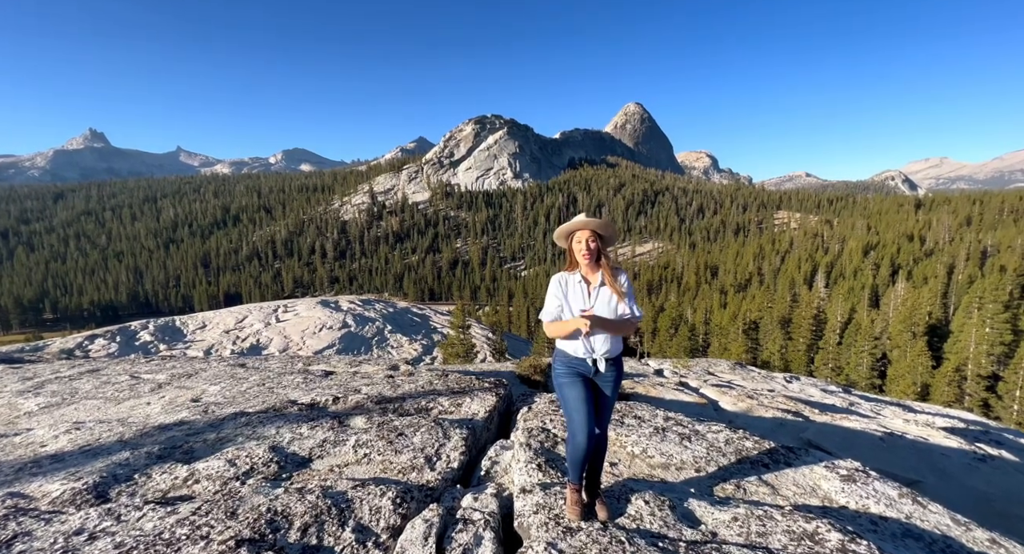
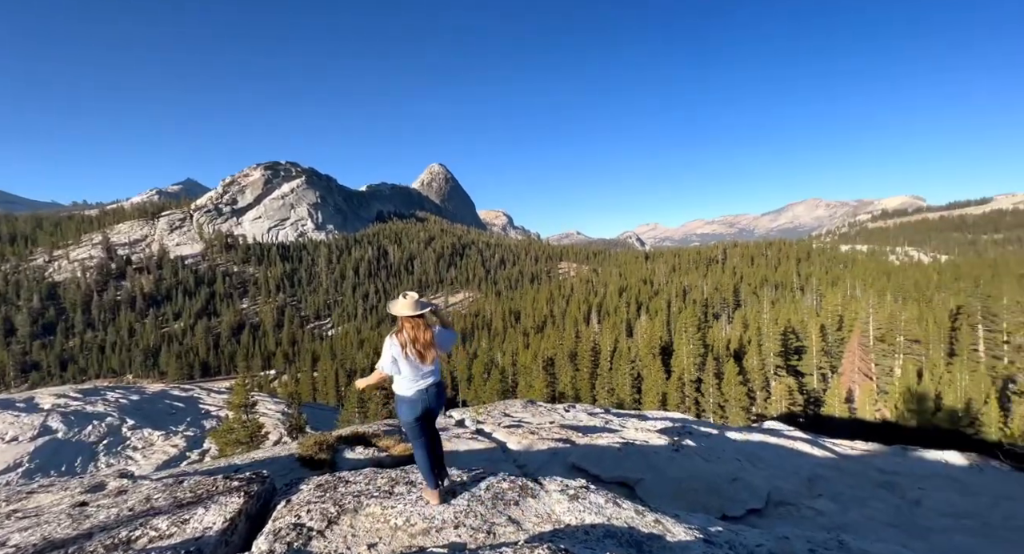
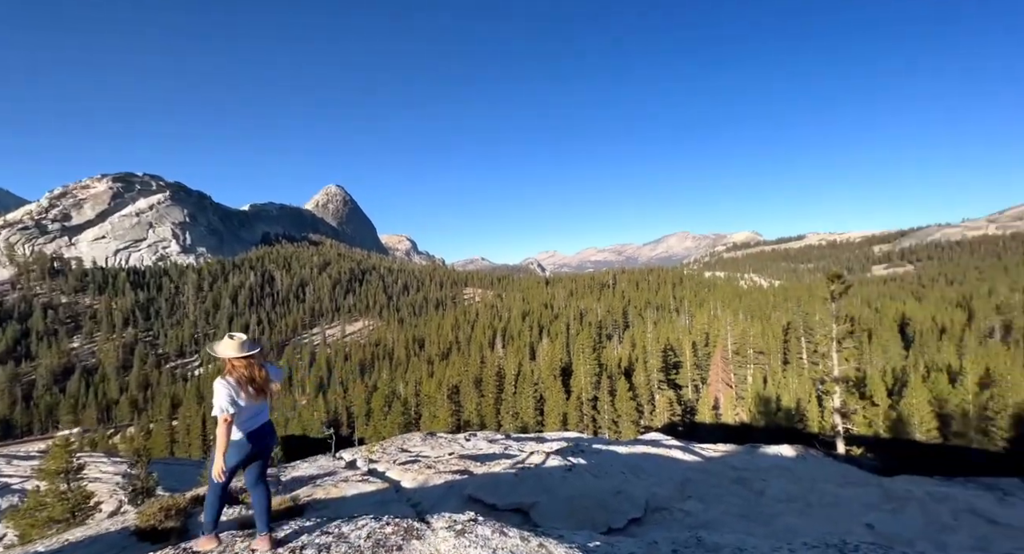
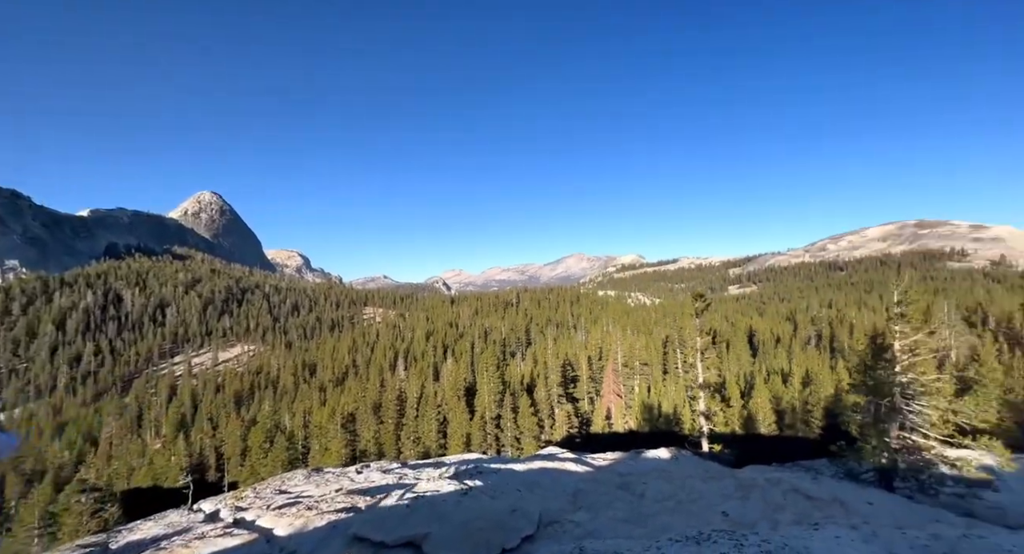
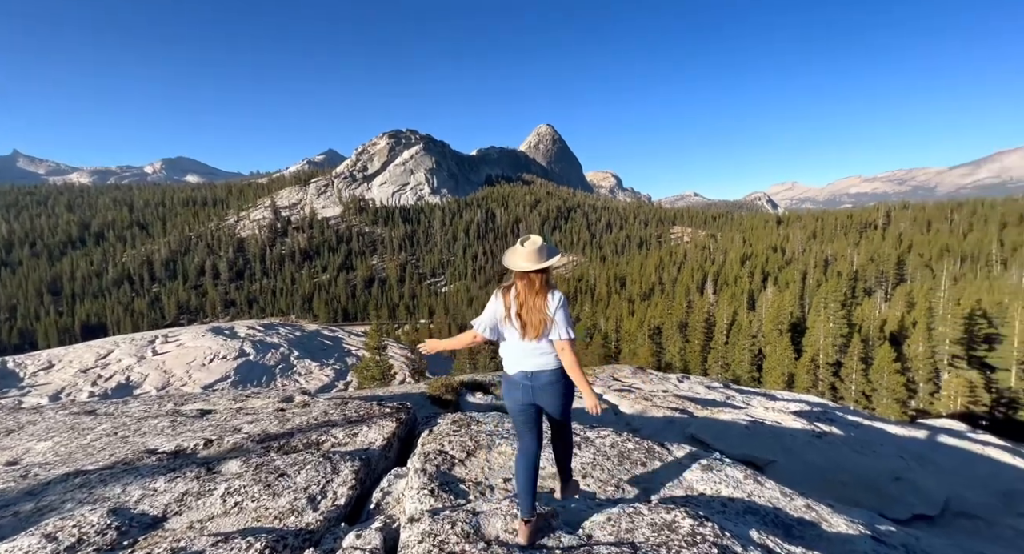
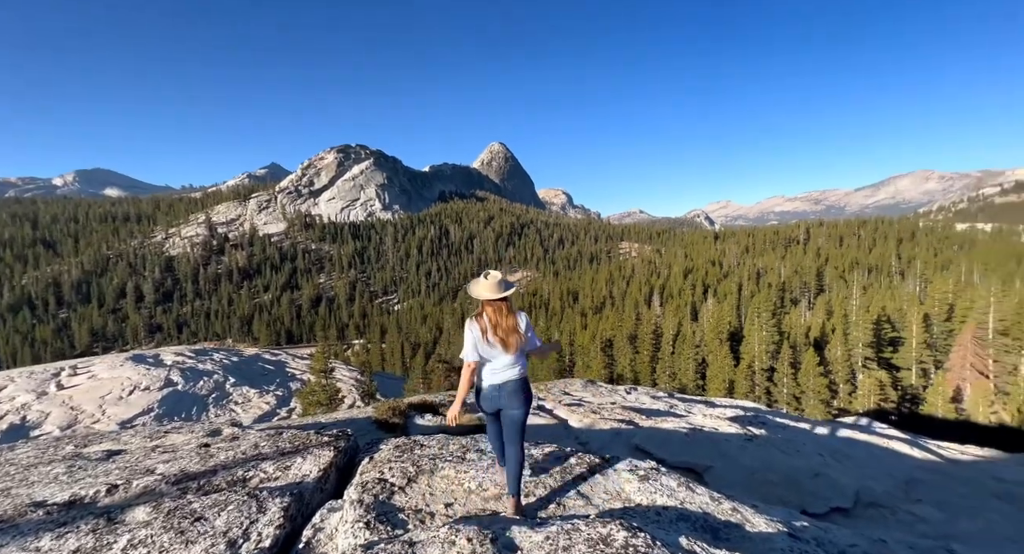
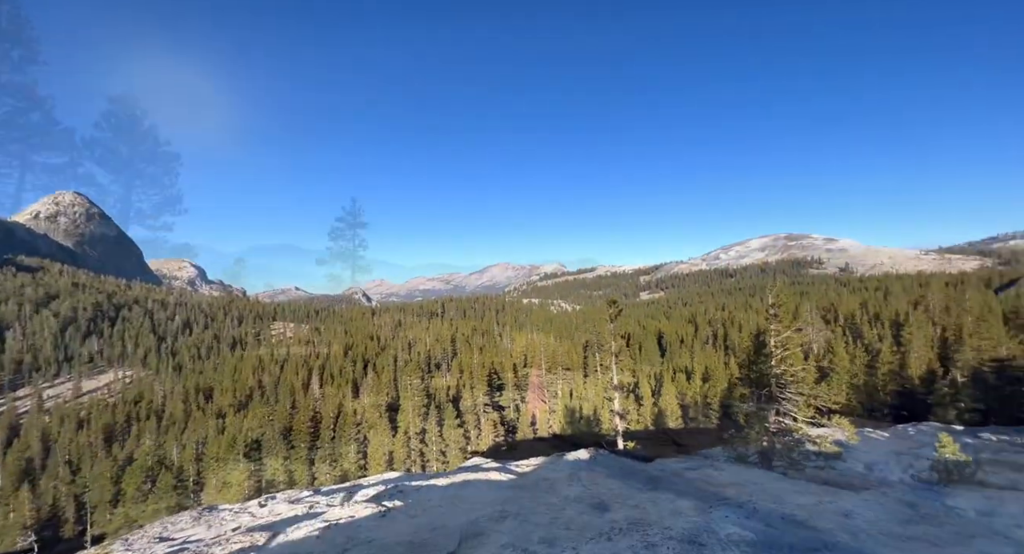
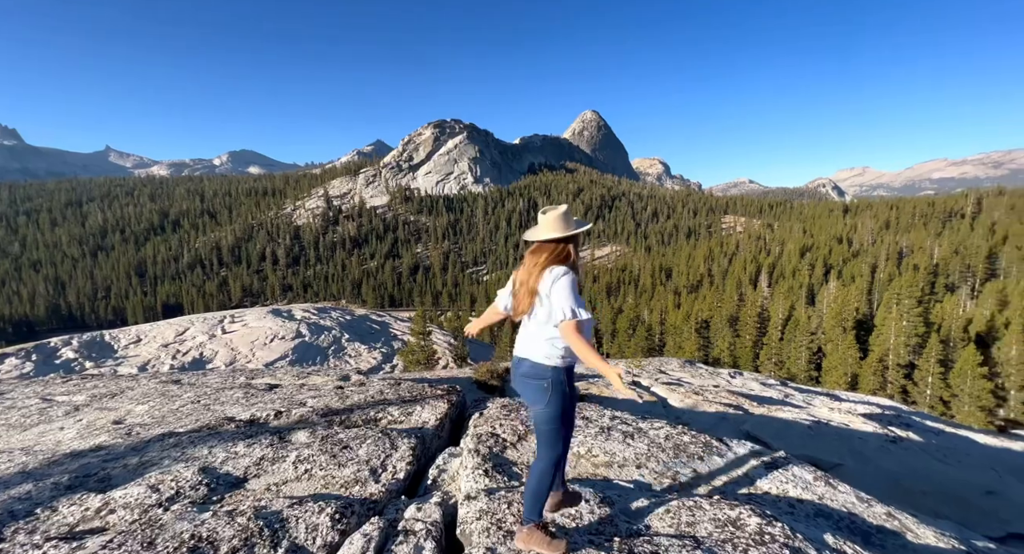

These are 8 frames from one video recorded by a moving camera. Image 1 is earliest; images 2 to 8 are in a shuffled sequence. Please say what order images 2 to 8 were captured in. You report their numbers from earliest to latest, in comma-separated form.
8, 5, 6, 2, 3, 4, 7
